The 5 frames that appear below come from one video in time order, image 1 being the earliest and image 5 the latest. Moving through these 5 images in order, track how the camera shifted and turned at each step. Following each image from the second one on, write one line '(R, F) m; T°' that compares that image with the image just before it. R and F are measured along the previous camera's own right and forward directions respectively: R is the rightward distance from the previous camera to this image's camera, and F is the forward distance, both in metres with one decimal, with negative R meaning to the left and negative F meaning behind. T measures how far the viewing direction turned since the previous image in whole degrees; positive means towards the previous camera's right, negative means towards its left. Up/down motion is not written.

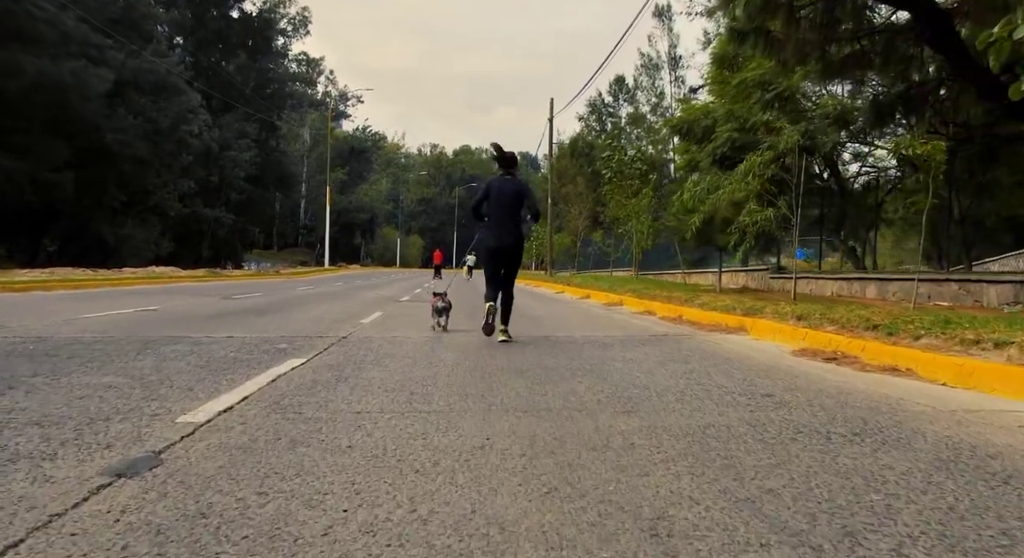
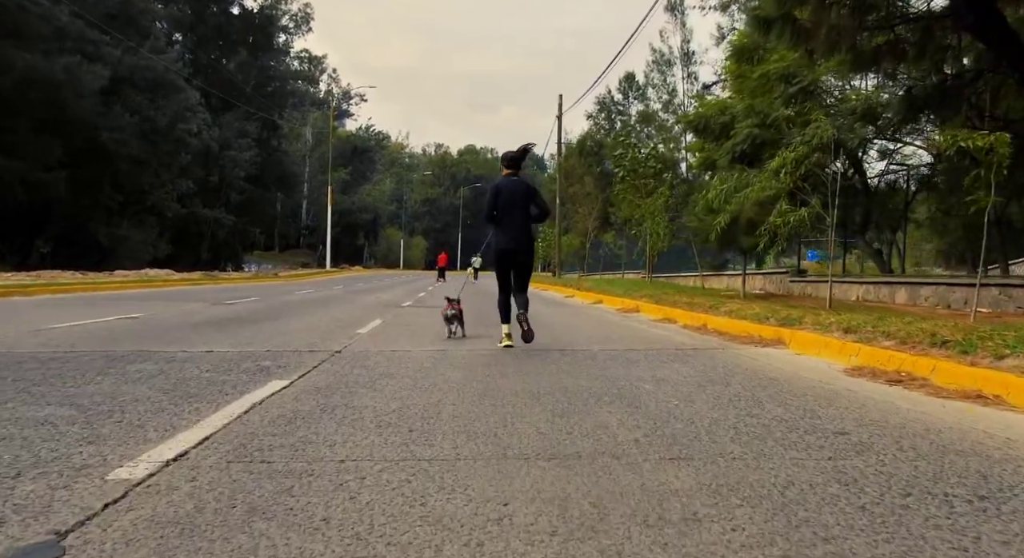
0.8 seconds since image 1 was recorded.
(-0.1, +1.2) m; 0°
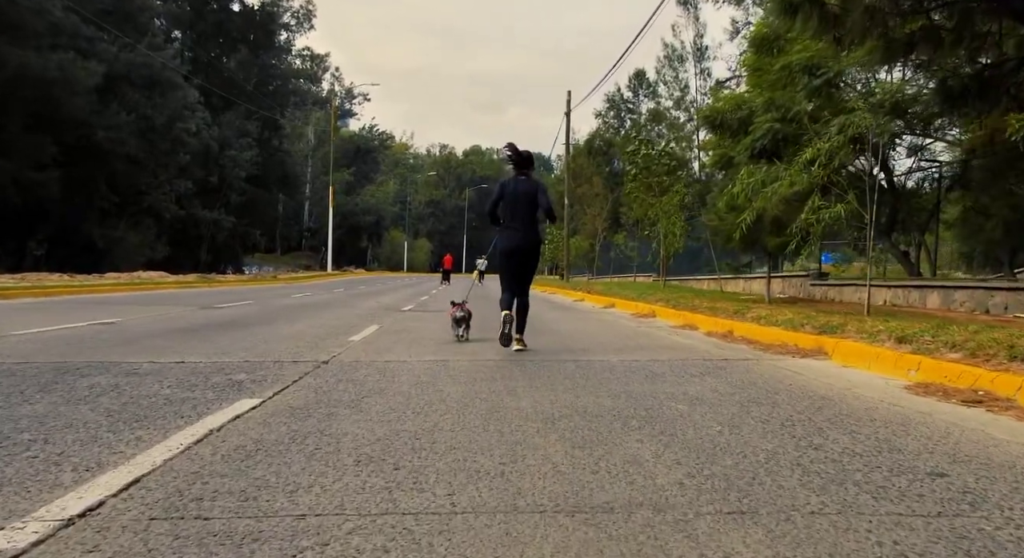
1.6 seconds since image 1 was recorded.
(0.0, +1.1) m; 0°
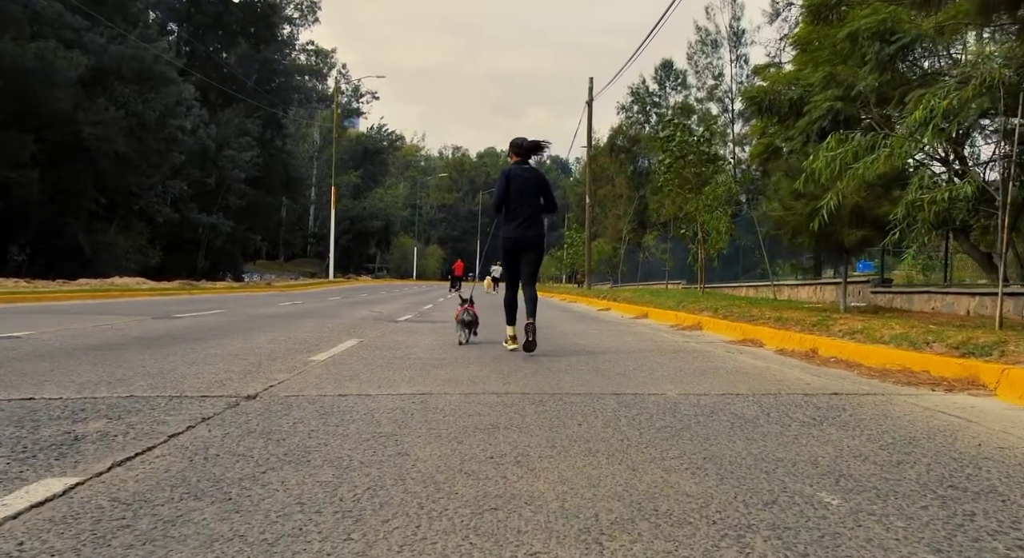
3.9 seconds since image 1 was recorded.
(0.0, +3.0) m; -1°
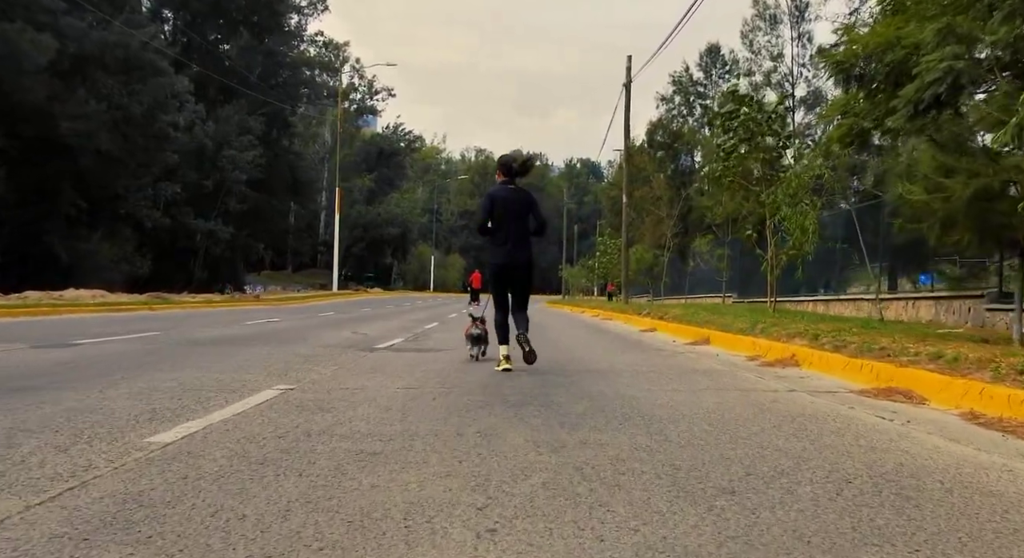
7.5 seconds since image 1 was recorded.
(+0.2, +4.1) m; -2°
